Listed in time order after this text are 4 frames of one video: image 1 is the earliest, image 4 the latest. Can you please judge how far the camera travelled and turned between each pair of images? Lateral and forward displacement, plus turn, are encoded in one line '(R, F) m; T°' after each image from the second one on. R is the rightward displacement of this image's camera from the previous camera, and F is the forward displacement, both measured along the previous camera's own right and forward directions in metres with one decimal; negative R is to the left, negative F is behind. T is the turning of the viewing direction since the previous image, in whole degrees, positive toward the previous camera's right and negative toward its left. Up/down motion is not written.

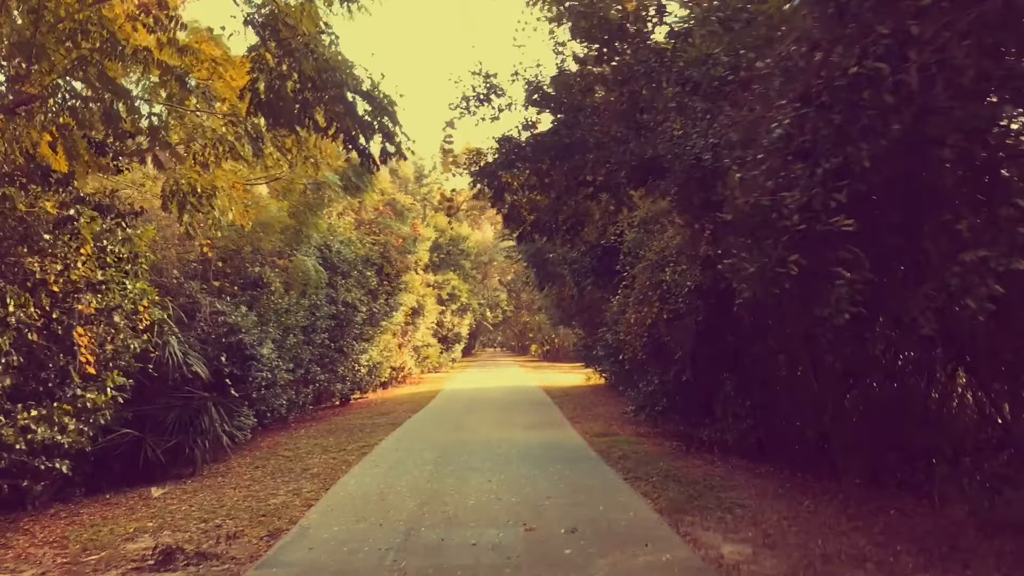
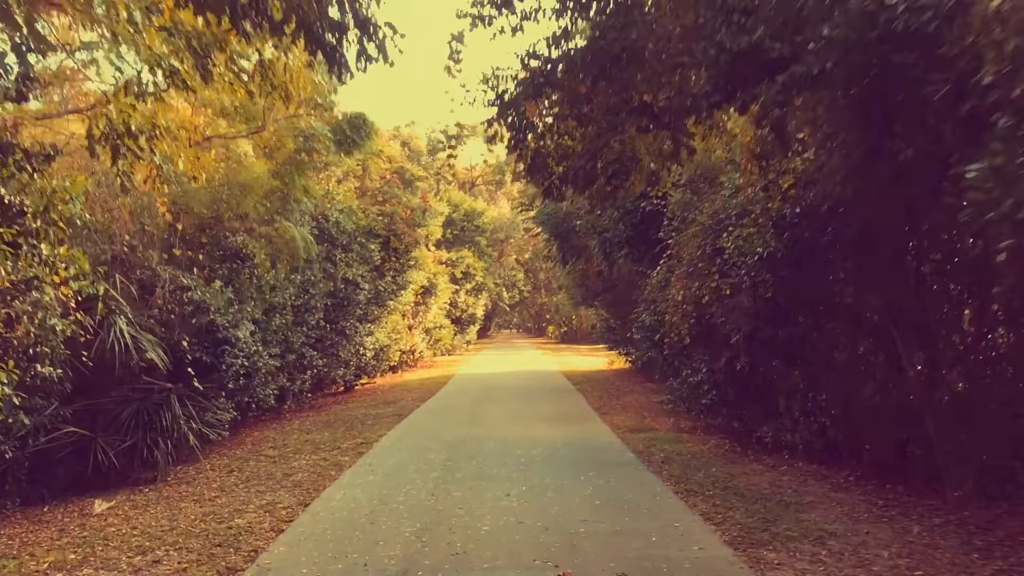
(-0.1, +1.8) m; -1°
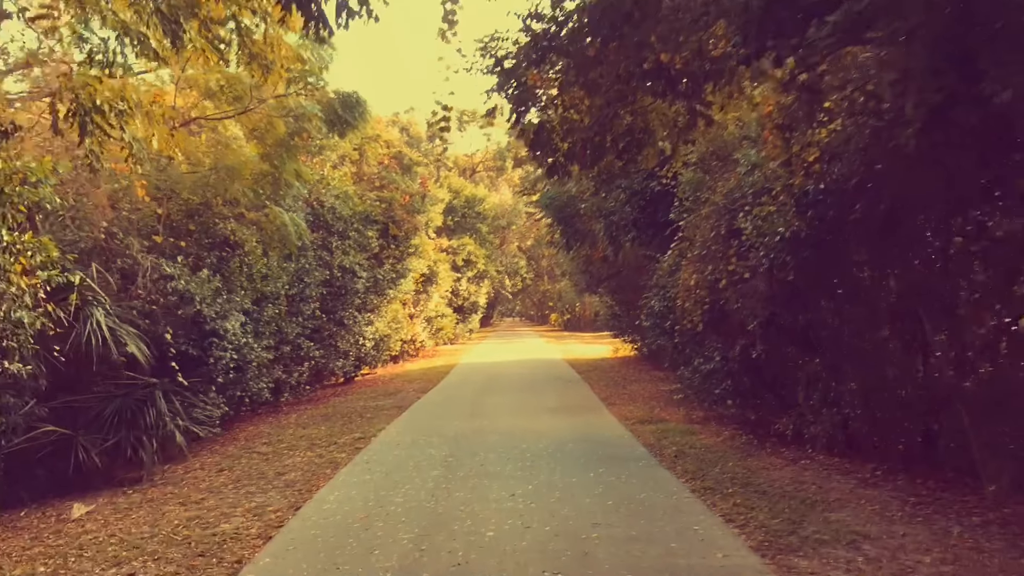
(0.0, +0.5) m; 0°
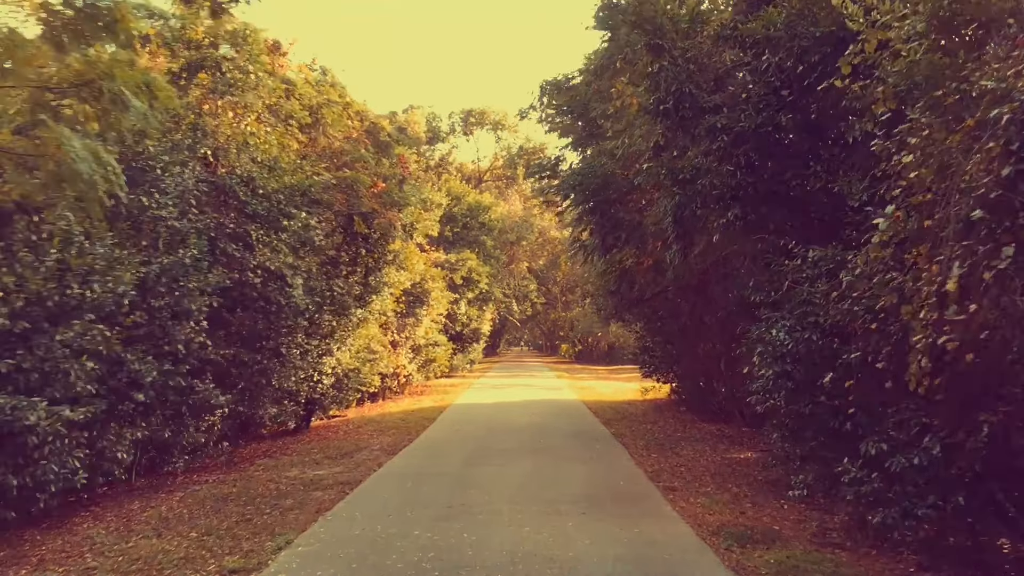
(0.0, +4.7) m; -1°
